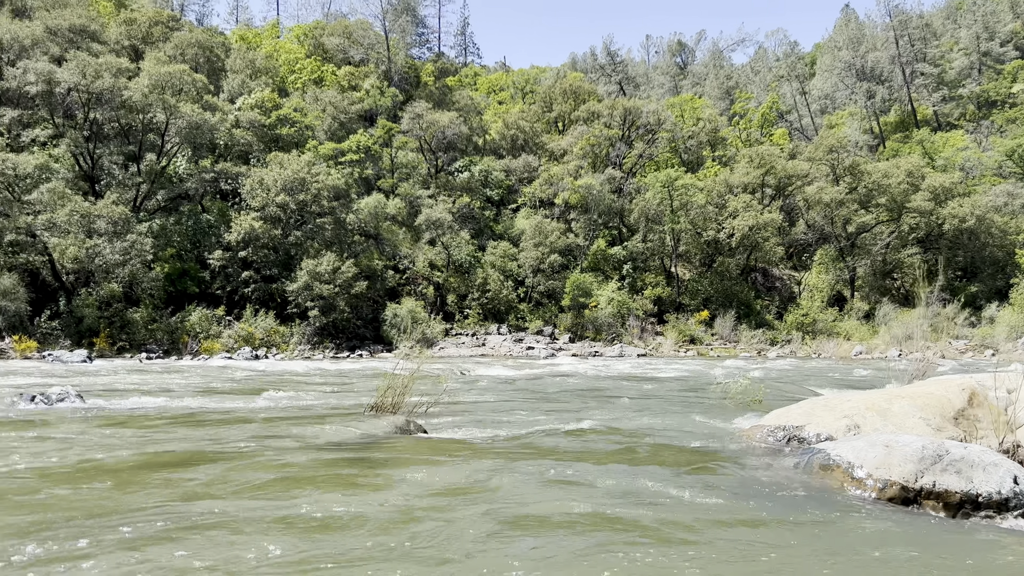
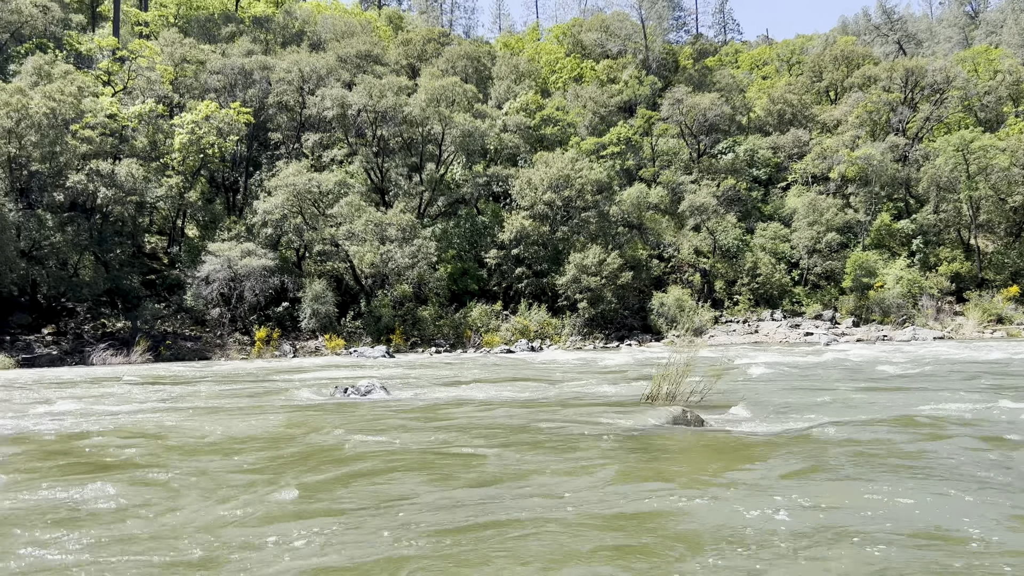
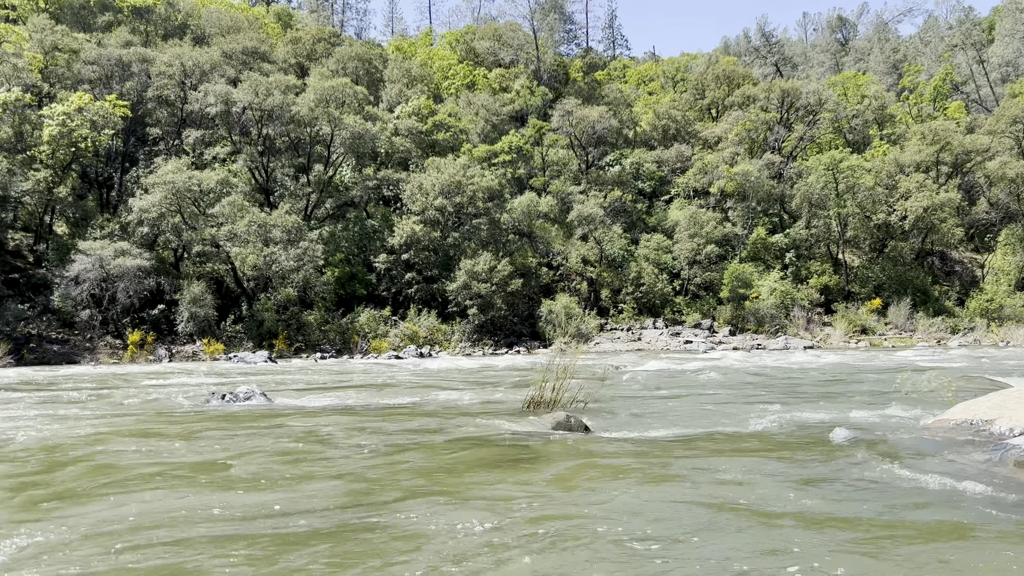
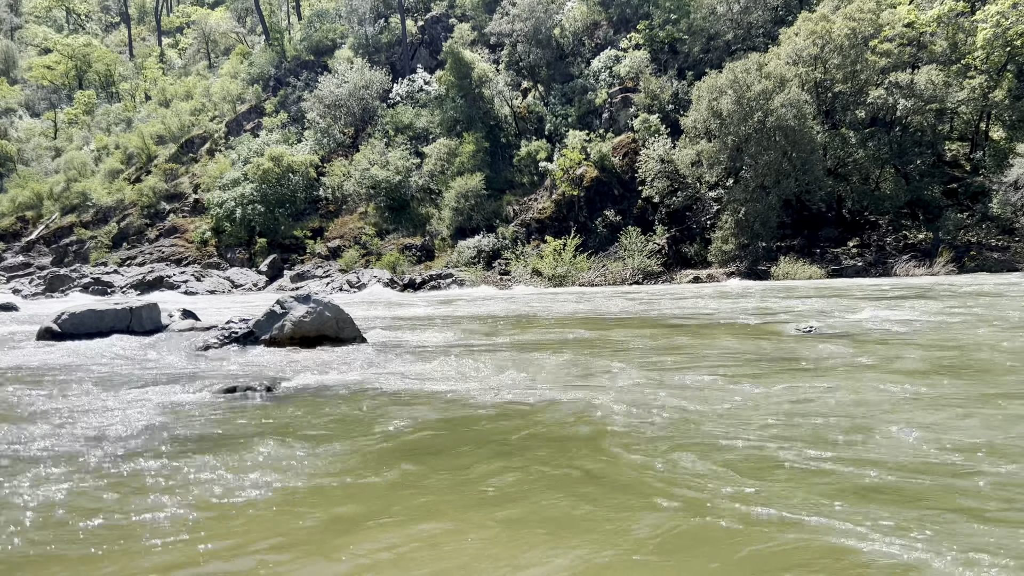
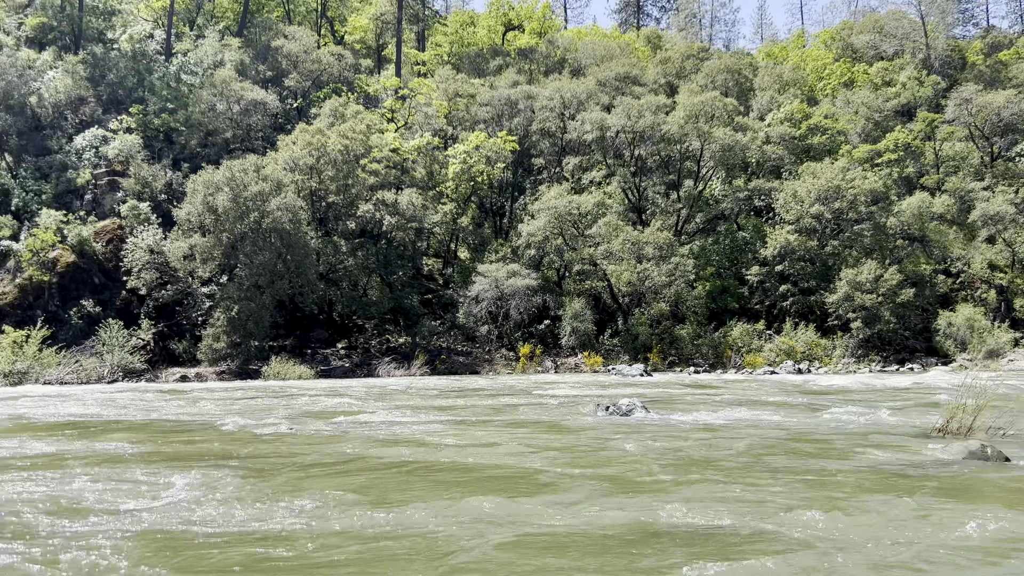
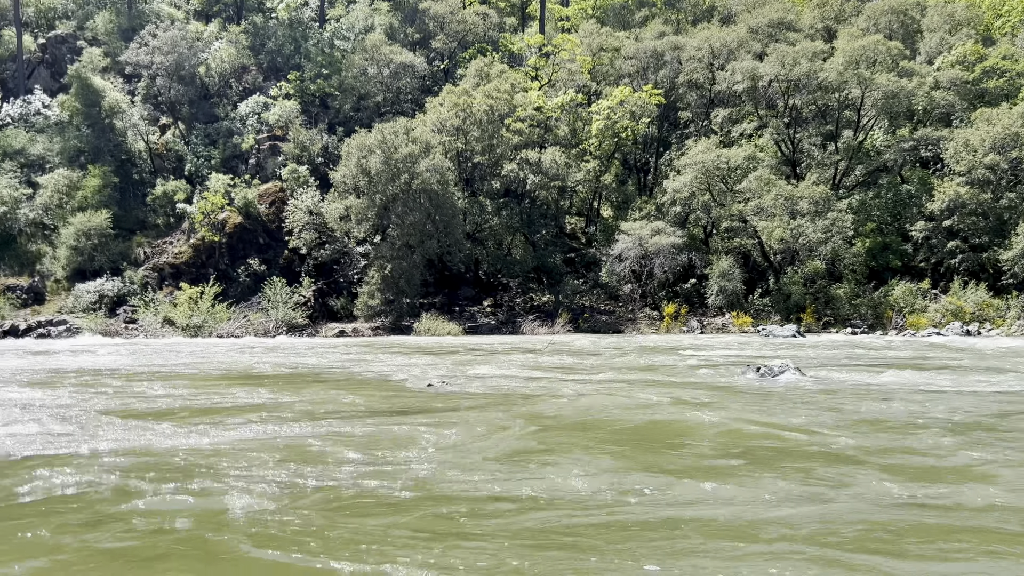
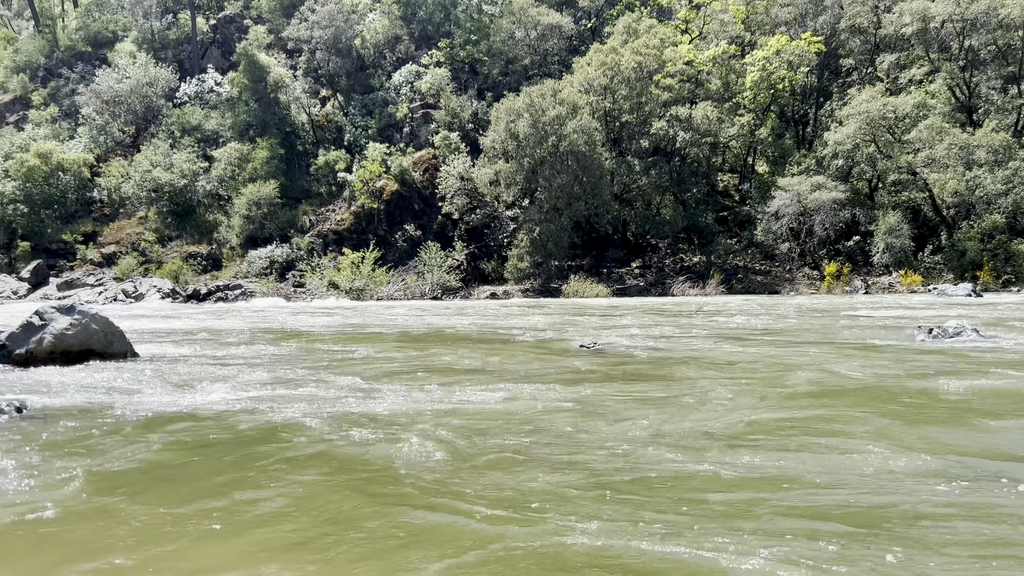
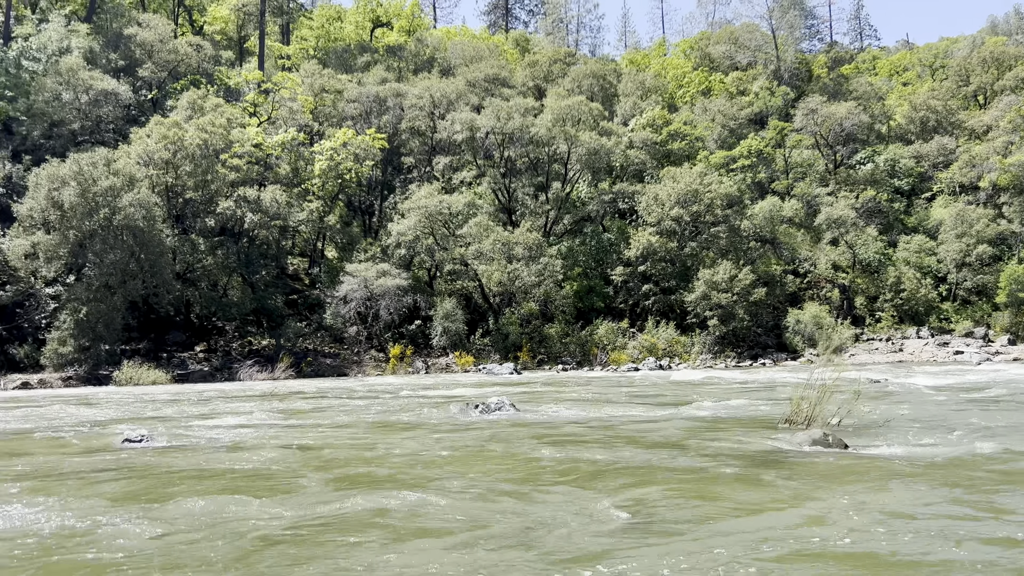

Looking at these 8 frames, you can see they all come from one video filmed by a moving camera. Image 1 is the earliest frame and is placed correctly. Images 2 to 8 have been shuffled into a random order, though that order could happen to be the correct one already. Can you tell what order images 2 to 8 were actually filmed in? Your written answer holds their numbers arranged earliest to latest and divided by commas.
3, 2, 8, 5, 6, 7, 4
